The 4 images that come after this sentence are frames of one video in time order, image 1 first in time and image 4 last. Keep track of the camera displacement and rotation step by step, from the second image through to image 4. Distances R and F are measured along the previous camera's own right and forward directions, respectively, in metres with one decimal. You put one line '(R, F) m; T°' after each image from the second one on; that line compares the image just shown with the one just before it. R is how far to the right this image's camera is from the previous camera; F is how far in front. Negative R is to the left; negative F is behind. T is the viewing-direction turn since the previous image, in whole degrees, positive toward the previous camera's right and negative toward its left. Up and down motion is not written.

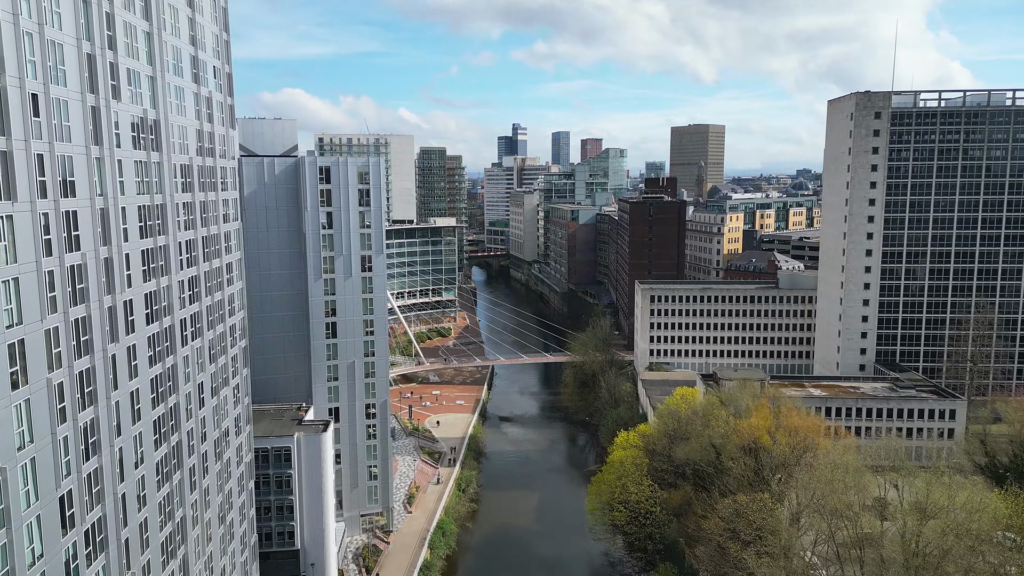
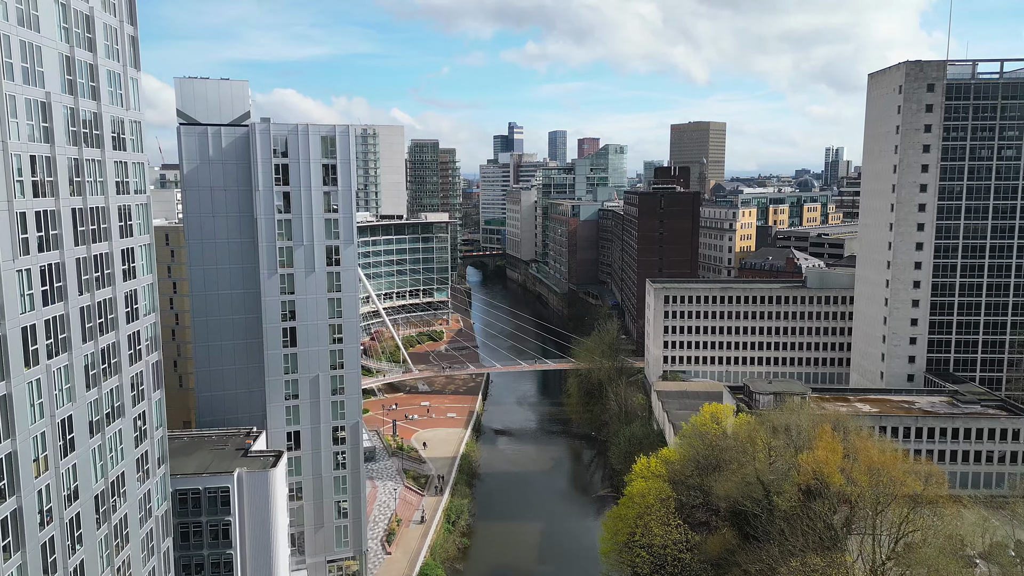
(-0.2, +10.6) m; 0°
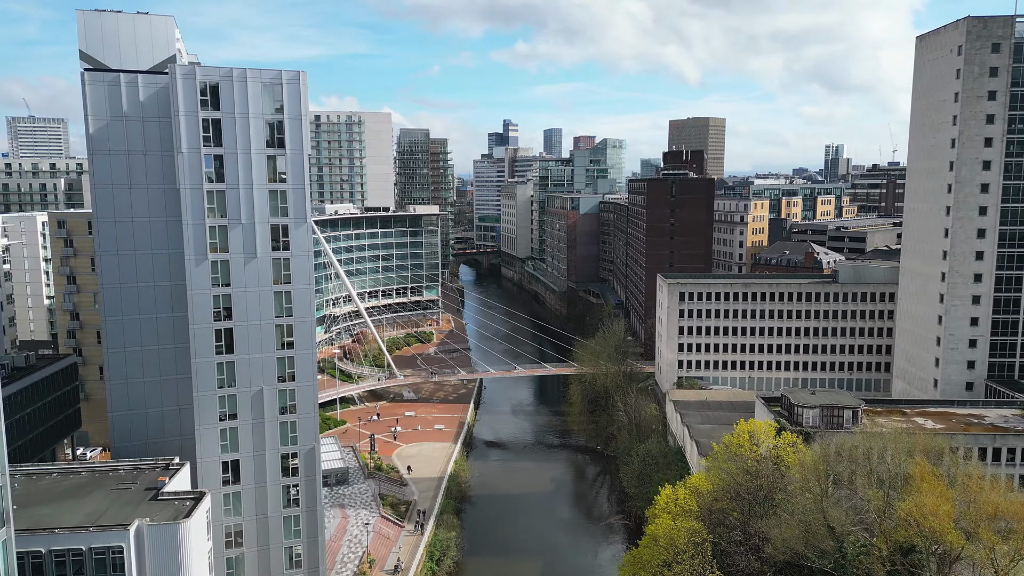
(0.0, +10.2) m; 0°
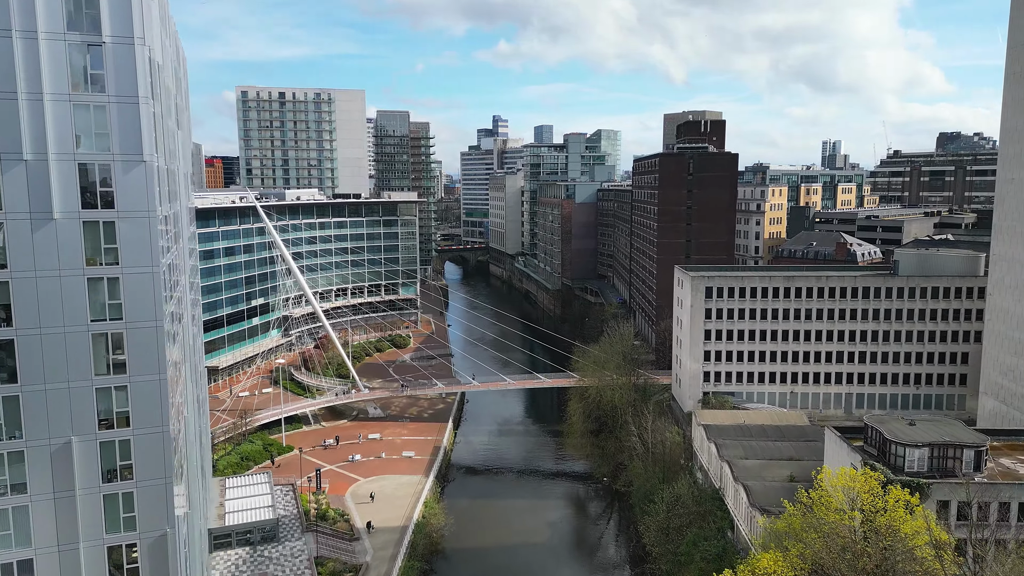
(+0.5, +15.3) m; +1°
